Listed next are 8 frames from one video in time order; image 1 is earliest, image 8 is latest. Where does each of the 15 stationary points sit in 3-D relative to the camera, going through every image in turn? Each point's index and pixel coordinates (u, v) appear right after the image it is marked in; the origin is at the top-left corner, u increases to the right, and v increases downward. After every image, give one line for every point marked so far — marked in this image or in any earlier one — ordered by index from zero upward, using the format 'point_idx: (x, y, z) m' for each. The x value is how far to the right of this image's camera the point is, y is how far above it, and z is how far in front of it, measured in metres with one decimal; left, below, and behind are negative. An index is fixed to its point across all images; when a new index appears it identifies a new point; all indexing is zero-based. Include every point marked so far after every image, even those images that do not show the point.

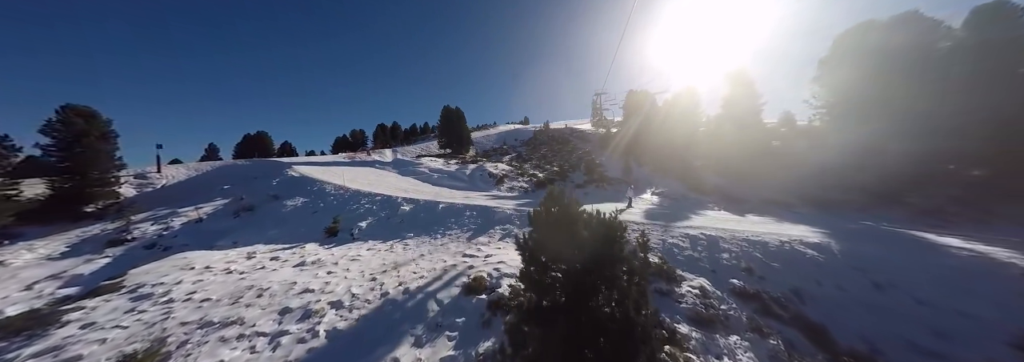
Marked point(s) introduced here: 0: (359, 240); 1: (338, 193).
0: (-6.6, -2.6, +11.6) m
1: (-11.6, -0.9, +18.1) m
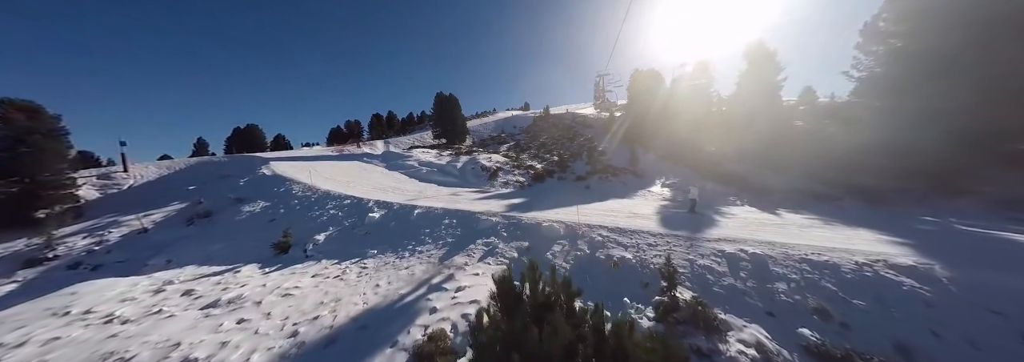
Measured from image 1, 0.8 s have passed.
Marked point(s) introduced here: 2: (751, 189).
0: (-7.1, -2.8, +9.5) m
1: (-12.1, -0.9, +15.9) m
2: (+17.2, -0.6, +18.8) m
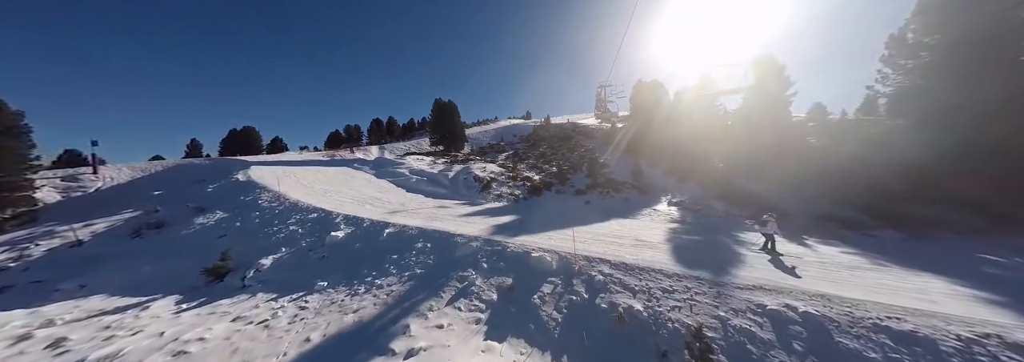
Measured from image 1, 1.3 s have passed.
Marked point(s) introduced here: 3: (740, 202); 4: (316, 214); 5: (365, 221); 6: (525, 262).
0: (-7.6, -3.2, +7.7) m
1: (-12.6, -1.4, +14.2) m
2: (+16.7, -1.9, +17.0) m
3: (+16.3, -1.5, +19.2) m
4: (-9.2, -1.6, +12.7) m
5: (-6.4, -1.7, +11.8) m
6: (+0.4, -2.5, +8.3) m
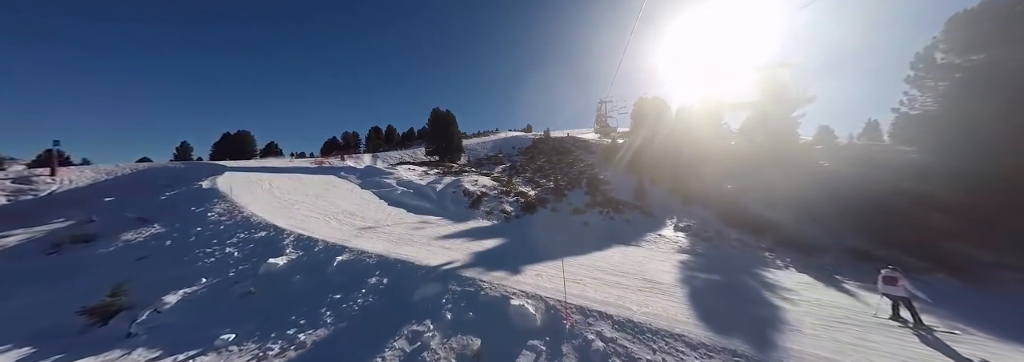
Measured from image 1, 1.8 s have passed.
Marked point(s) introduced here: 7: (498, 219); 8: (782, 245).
0: (-8.3, -3.5, +5.7) m
1: (-13.2, -1.8, +12.3) m
2: (+16.0, -3.4, +15.1) m
3: (+15.6, -3.0, +17.4) m
4: (-9.9, -2.1, +10.8) m
5: (-7.1, -2.3, +9.9) m
6: (-0.3, -3.1, +6.3) m
7: (-1.0, -2.7, +19.4) m
8: (+14.8, -3.5, +14.8) m
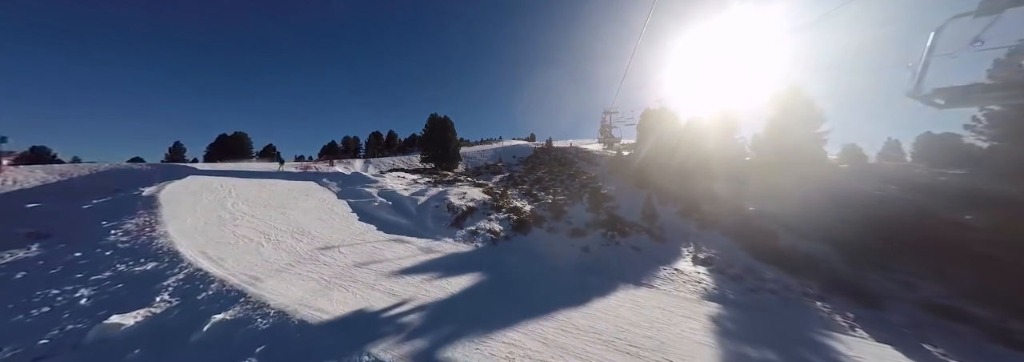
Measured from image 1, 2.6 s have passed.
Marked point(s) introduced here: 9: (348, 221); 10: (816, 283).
0: (-9.2, -3.8, +2.9) m
1: (-14.0, -2.2, +9.6) m
2: (+15.1, -4.7, +12.1) m
3: (+14.8, -4.4, +14.3) m
4: (-10.7, -2.5, +8.1) m
5: (-7.9, -2.8, +7.1) m
6: (-1.2, -3.7, +3.5) m
7: (-1.8, -3.7, +16.5) m
8: (+14.0, -4.8, +11.7) m
9: (-10.6, -2.5, +17.5) m
10: (+14.3, -4.6, +12.8) m
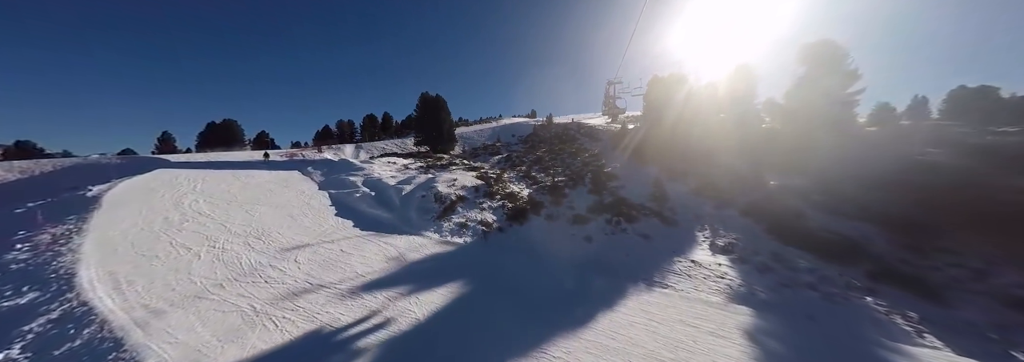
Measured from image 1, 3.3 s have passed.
0: (-9.7, -4.4, +1.3) m
1: (-14.5, -2.4, +7.8) m
2: (+14.8, -3.8, +10.2) m
3: (+14.4, -3.3, +12.4) m
4: (-11.2, -2.7, +6.3) m
5: (-8.4, -3.0, +5.3) m
6: (-1.6, -3.9, +1.7) m
7: (-2.2, -2.9, +14.7) m
8: (+13.6, -3.9, +9.9) m
9: (-11.0, -2.0, +15.7) m
10: (+14.0, -3.6, +10.9) m
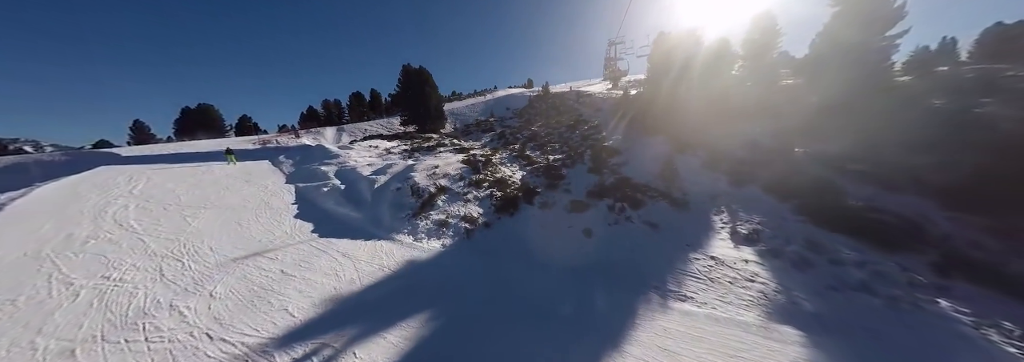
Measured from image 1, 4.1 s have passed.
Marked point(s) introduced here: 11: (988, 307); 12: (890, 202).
0: (-10.1, -5.6, -0.6) m
1: (-15.0, -3.2, +5.7) m
2: (+14.2, -3.0, +8.2) m
3: (+13.8, -2.3, +10.3) m
4: (-11.7, -3.5, +4.2) m
5: (-8.9, -3.7, +3.3) m
6: (-2.1, -4.7, -0.2) m
7: (-2.8, -2.5, +12.7) m
8: (+13.1, -3.2, +7.9) m
9: (-11.7, -1.8, +13.5) m
10: (+13.4, -2.8, +8.9) m
11: (+12.8, -3.3, +7.4) m
12: (+17.4, -1.0, +12.6) m
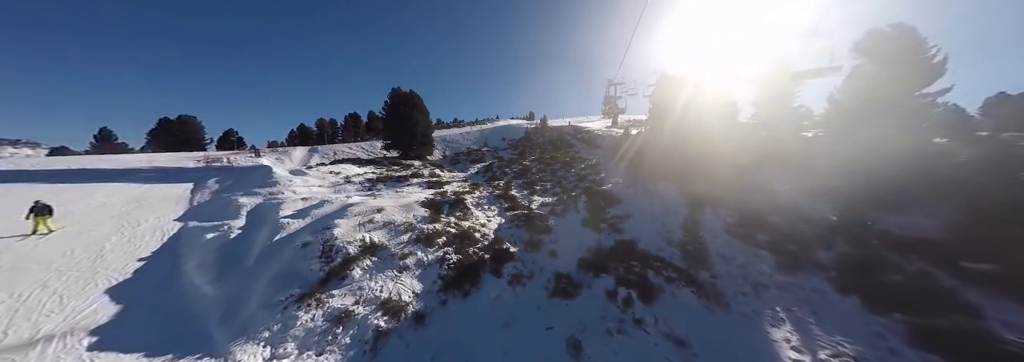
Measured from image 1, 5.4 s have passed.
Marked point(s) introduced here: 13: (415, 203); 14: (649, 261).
0: (-12.0, -5.7, -6.0) m
1: (-16.8, -3.7, +0.5) m
2: (+12.4, -5.7, +3.1) m
3: (+12.0, -5.2, +5.3) m
4: (-13.5, -4.0, -1.0) m
5: (-10.7, -4.4, -1.9) m
6: (-3.9, -5.4, -5.5) m
7: (-4.6, -4.5, +7.5) m
8: (+11.2, -5.7, +2.8) m
9: (-13.4, -3.4, +8.4) m
10: (+11.6, -5.5, +3.8) m
11: (+10.9, -5.8, +2.2) m
12: (+15.7, -4.4, +7.7) m
13: (-6.3, -1.2, +17.3) m
14: (+6.4, -3.8, +12.5) m
